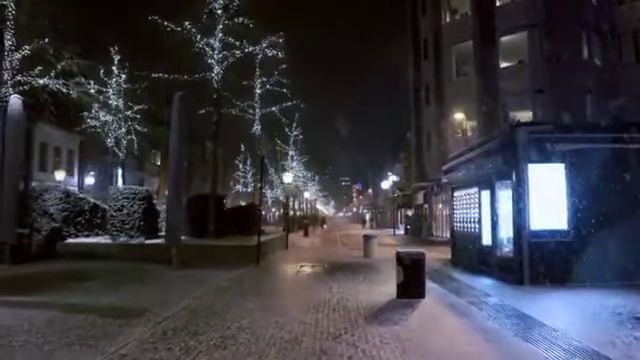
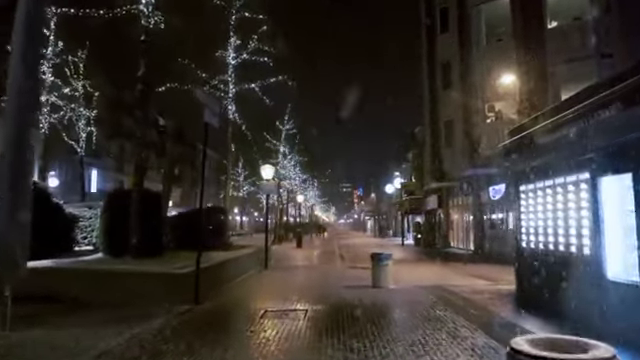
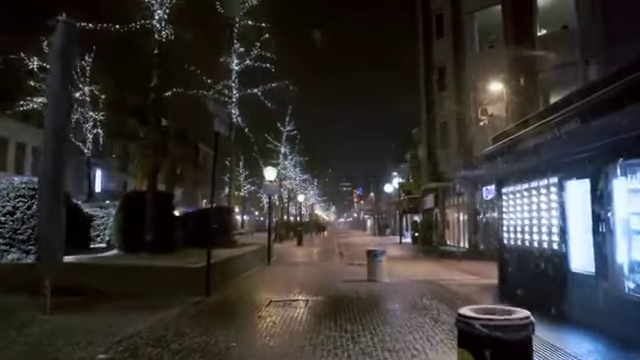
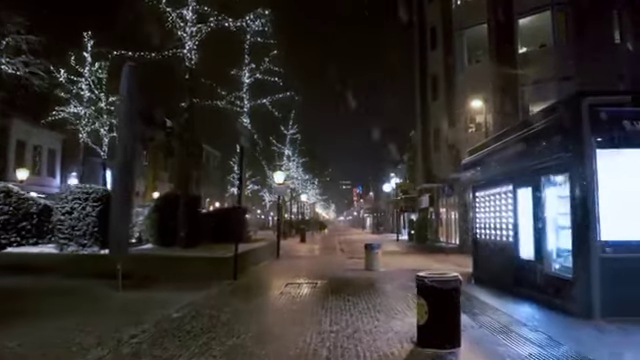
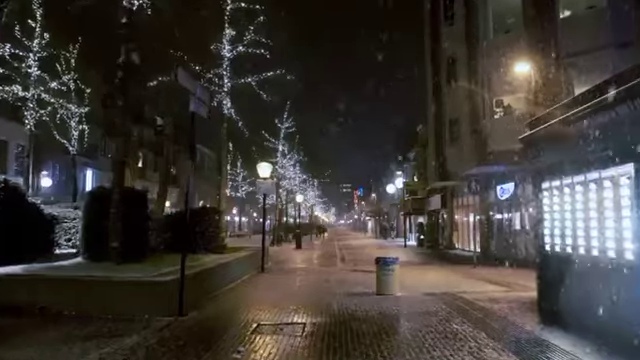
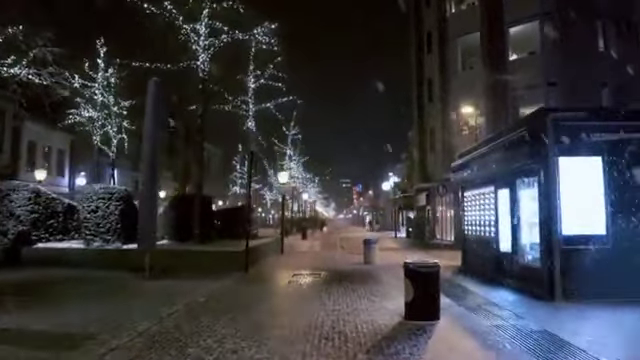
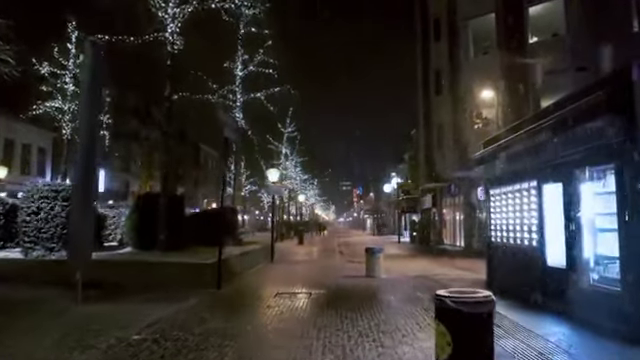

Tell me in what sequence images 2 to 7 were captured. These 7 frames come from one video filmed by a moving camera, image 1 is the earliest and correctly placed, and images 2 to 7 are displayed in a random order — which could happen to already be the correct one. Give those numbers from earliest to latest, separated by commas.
6, 4, 7, 3, 2, 5
